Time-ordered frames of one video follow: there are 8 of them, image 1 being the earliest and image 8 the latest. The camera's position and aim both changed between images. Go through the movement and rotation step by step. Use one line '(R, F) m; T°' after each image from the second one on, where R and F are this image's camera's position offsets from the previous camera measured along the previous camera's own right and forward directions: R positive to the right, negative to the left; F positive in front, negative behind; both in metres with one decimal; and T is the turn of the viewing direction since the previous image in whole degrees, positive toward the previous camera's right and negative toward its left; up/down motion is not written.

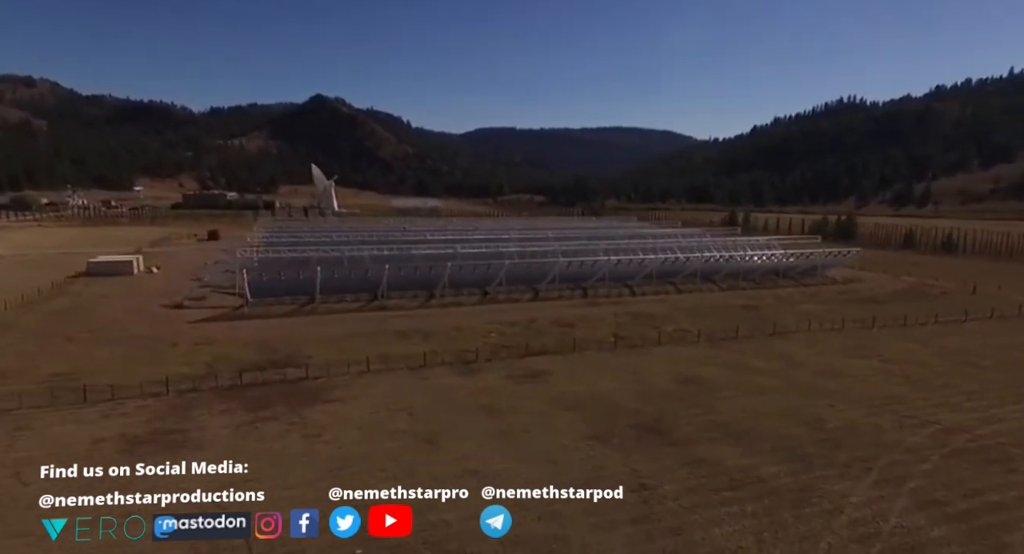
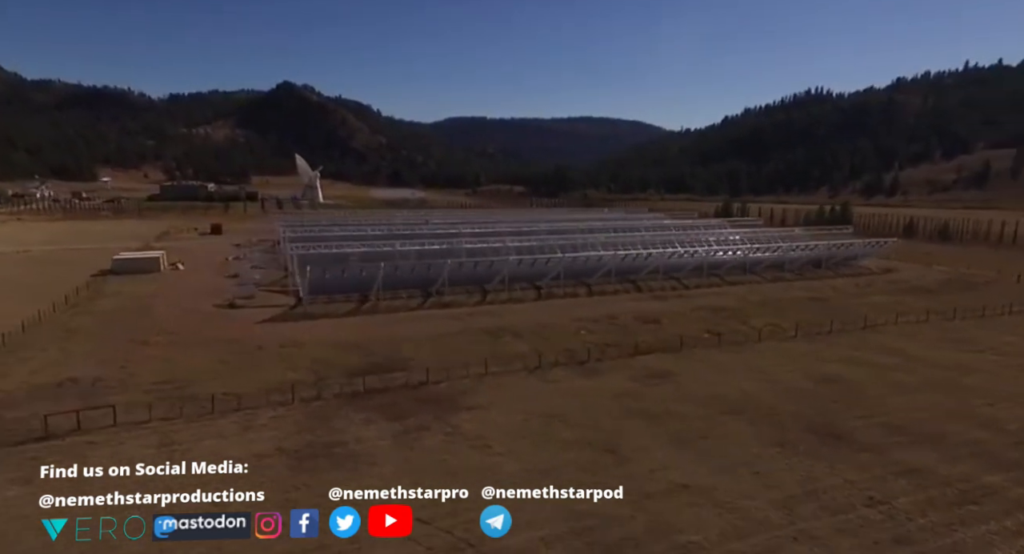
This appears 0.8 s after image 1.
(-3.6, +0.7) m; +3°
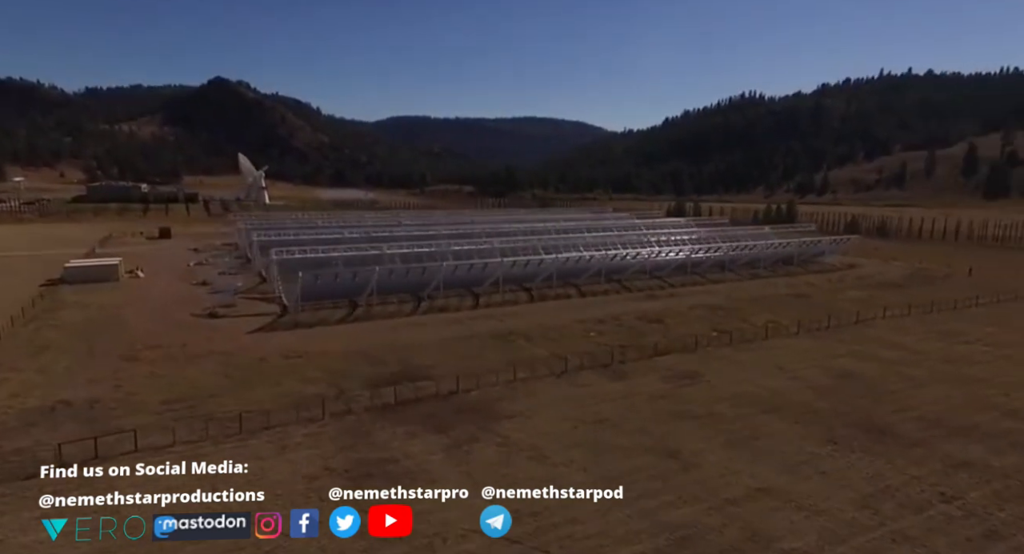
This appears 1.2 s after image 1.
(-1.9, +0.4) m; +5°
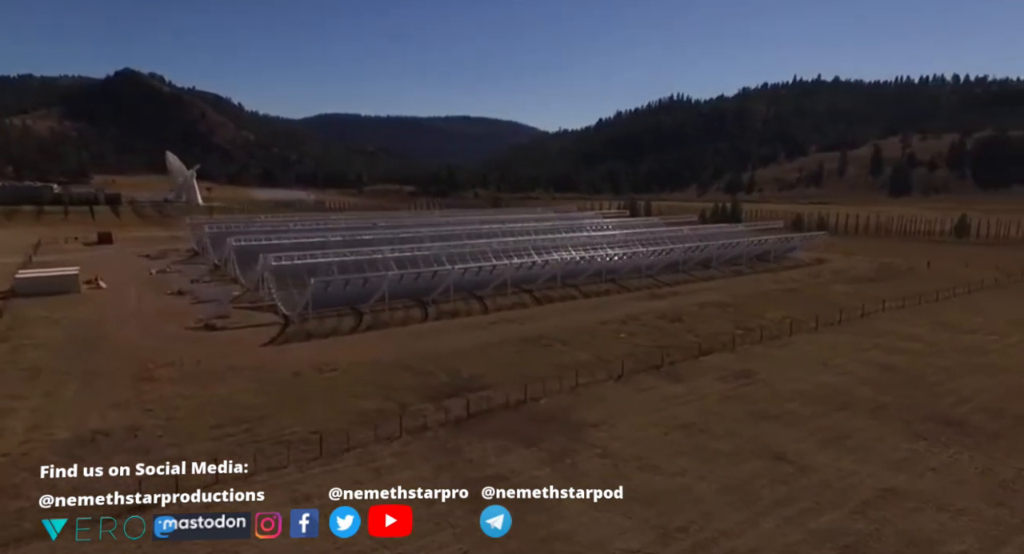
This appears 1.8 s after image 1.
(-2.8, +0.6) m; +6°
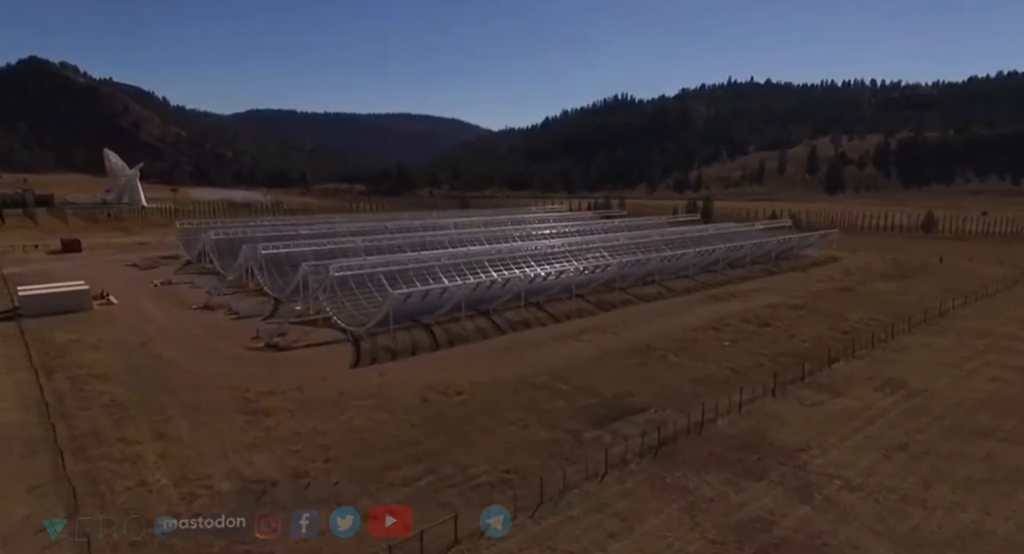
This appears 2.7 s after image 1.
(-4.4, +1.4) m; +5°
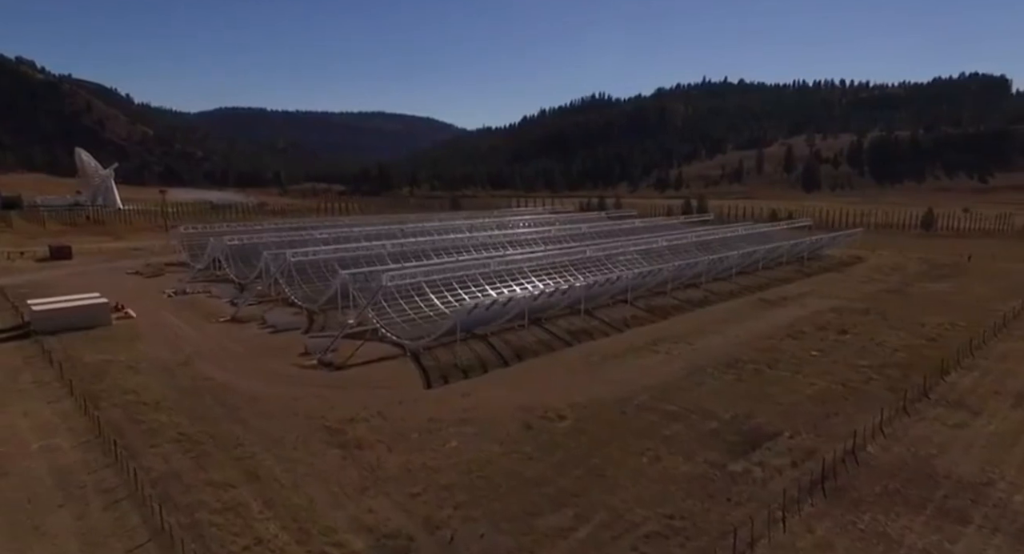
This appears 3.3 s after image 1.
(-2.7, +1.3) m; +2°
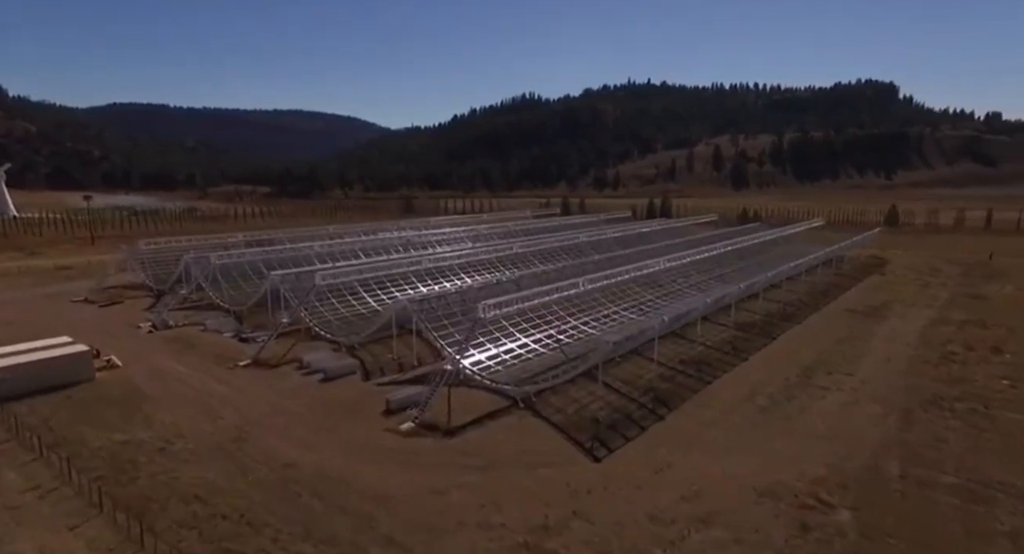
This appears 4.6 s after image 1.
(-4.8, +3.8) m; +7°
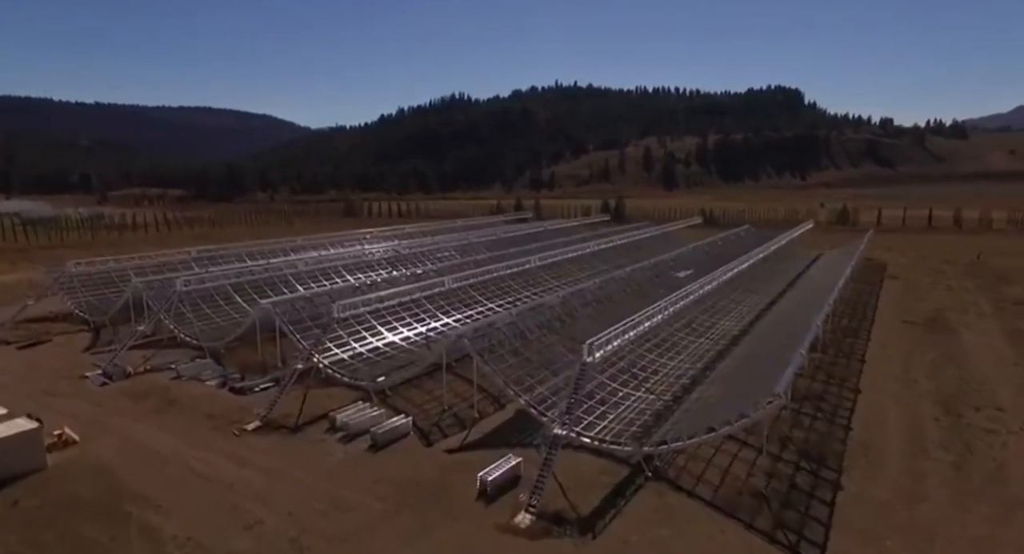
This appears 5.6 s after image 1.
(-3.5, +3.4) m; +7°
